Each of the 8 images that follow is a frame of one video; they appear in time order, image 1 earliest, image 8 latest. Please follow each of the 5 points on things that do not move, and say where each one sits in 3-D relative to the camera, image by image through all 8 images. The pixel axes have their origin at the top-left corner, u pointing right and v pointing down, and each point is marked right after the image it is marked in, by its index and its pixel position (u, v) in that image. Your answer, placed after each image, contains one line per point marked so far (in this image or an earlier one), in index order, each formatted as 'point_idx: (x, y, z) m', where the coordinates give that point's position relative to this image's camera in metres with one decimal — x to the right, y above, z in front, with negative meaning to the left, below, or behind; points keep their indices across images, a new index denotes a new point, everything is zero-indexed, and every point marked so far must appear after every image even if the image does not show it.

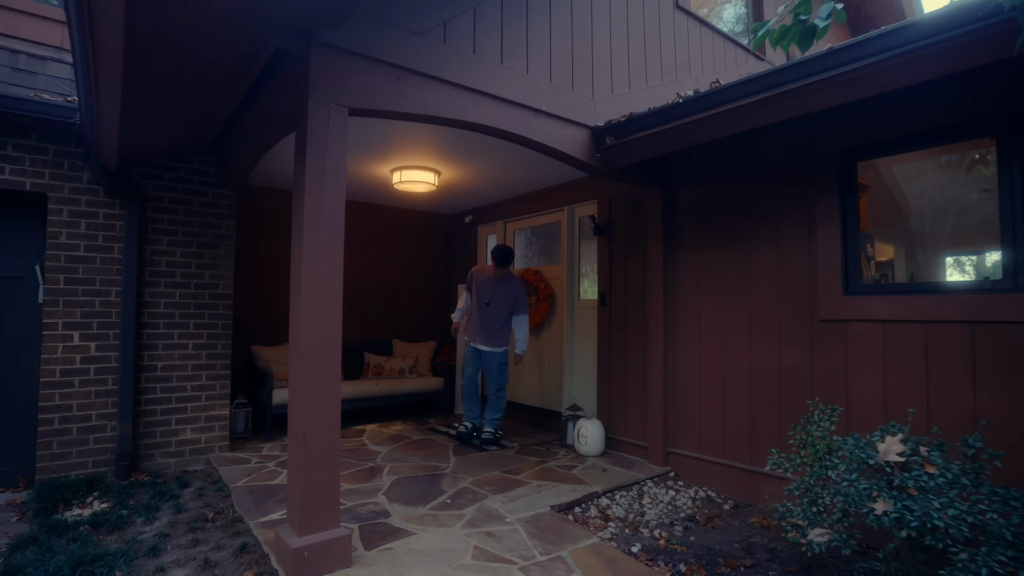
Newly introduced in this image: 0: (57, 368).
0: (-3.3, -0.6, +4.1) m
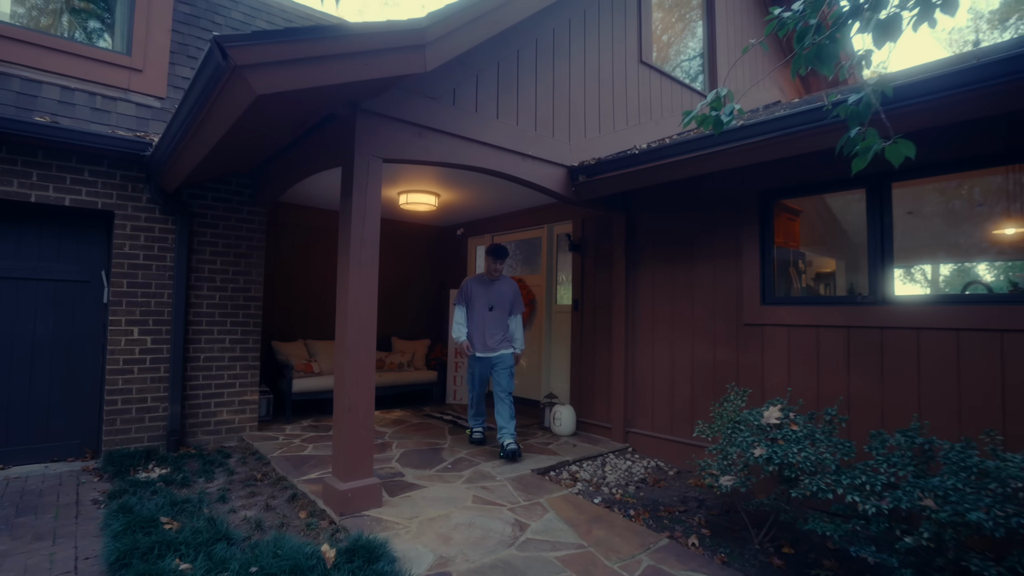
0: (-3.4, -0.6, +4.9) m
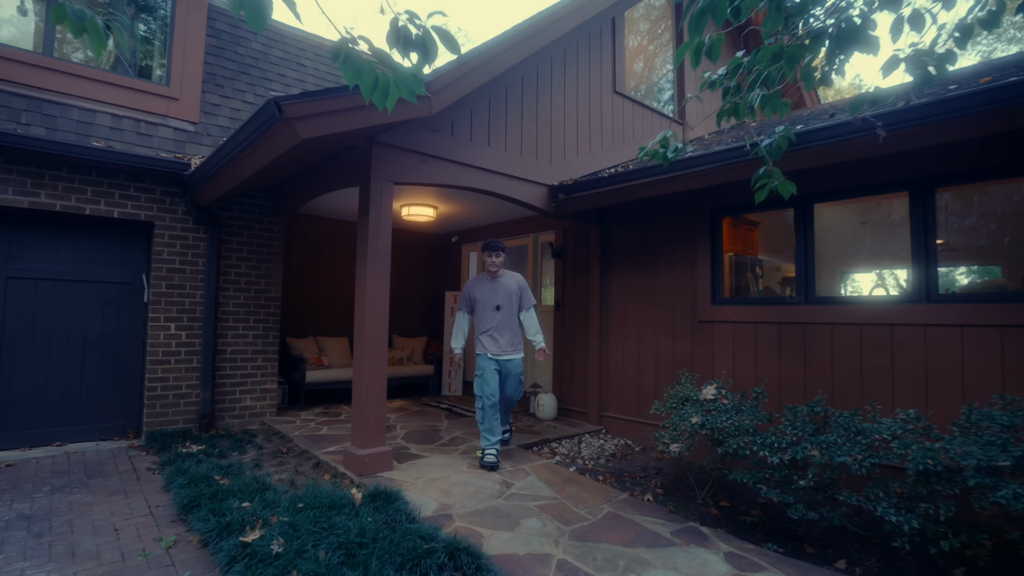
0: (-3.5, -0.6, +5.6) m
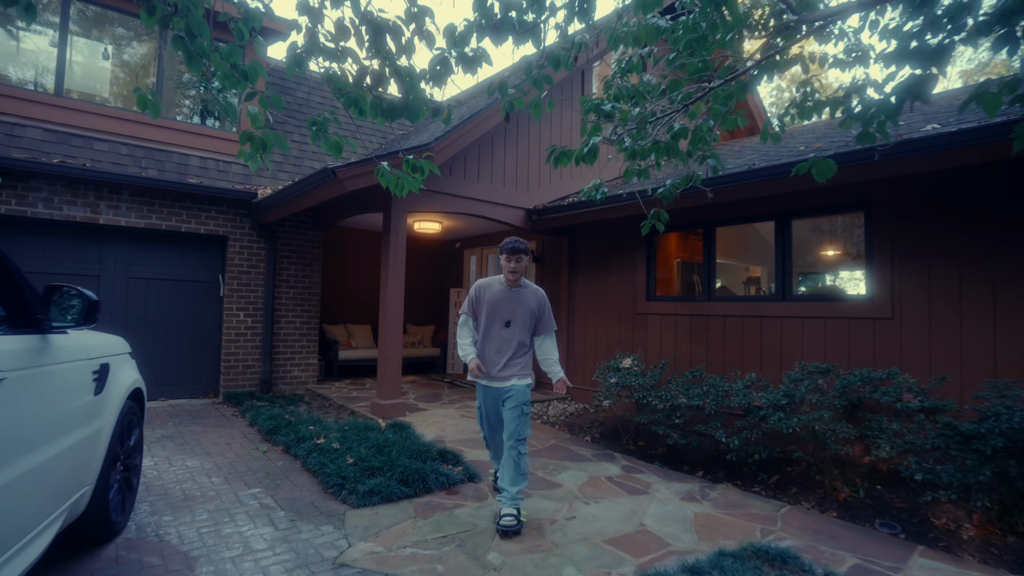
0: (-3.7, -0.6, +7.5) m
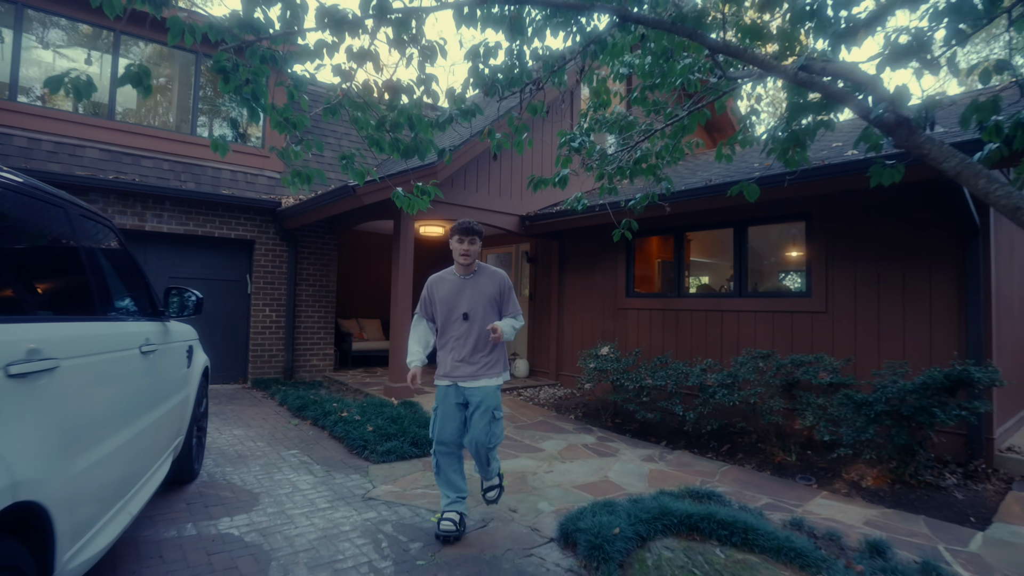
0: (-3.8, -0.6, +8.4) m
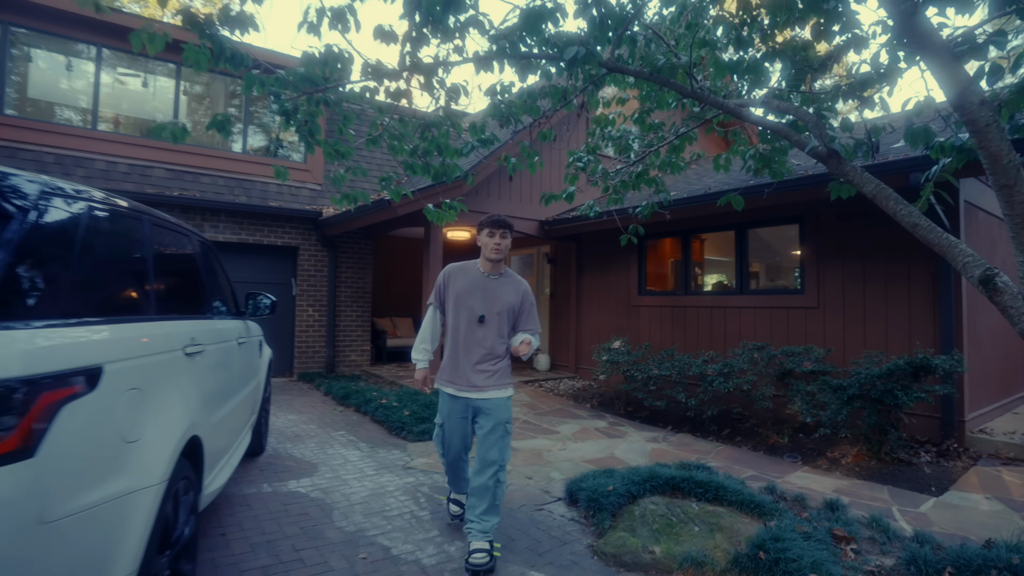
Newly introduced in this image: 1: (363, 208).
0: (-3.4, -0.6, +9.3) m
1: (-2.0, +1.1, +7.6) m
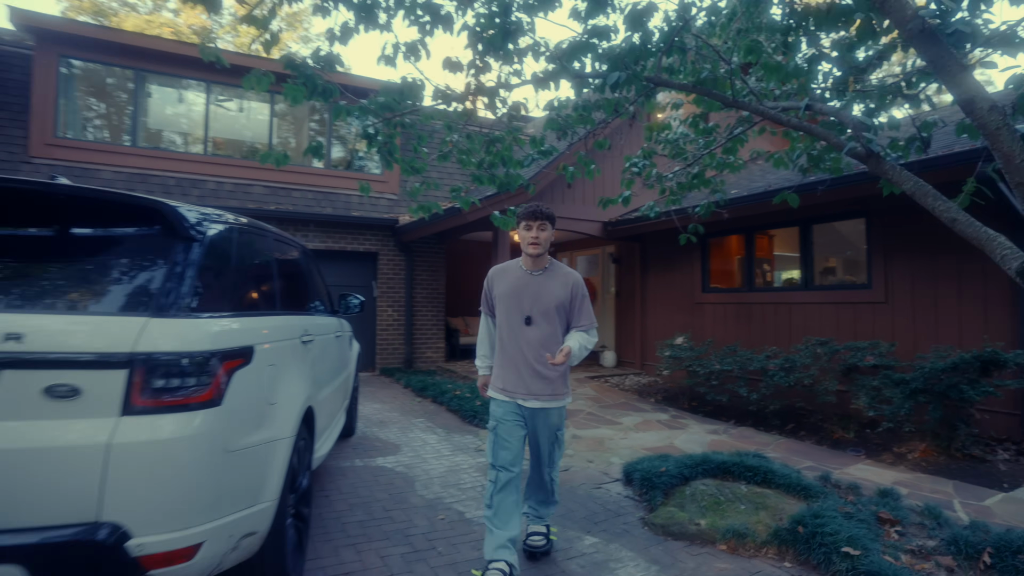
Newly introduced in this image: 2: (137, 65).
0: (-2.3, -0.6, +10.1) m
1: (-1.1, +1.1, +8.3) m
2: (-5.8, +3.4, +8.7) m
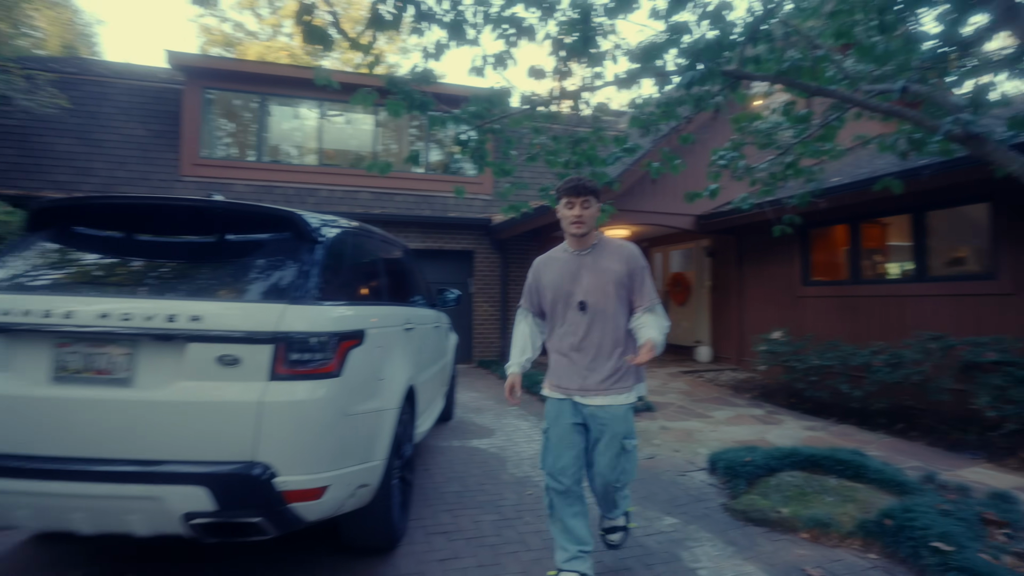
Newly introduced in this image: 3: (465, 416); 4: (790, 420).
0: (-0.6, -0.6, +10.6) m
1: (+0.2, +1.1, +8.6) m
2: (-4.3, +3.5, +9.8) m
3: (-0.5, -1.4, +6.3) m
4: (+3.1, -1.5, +6.3) m
